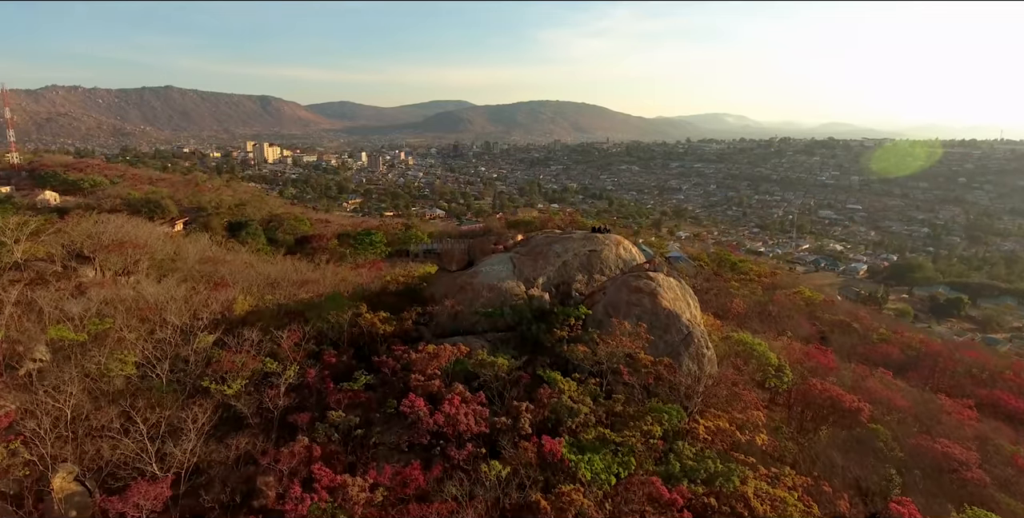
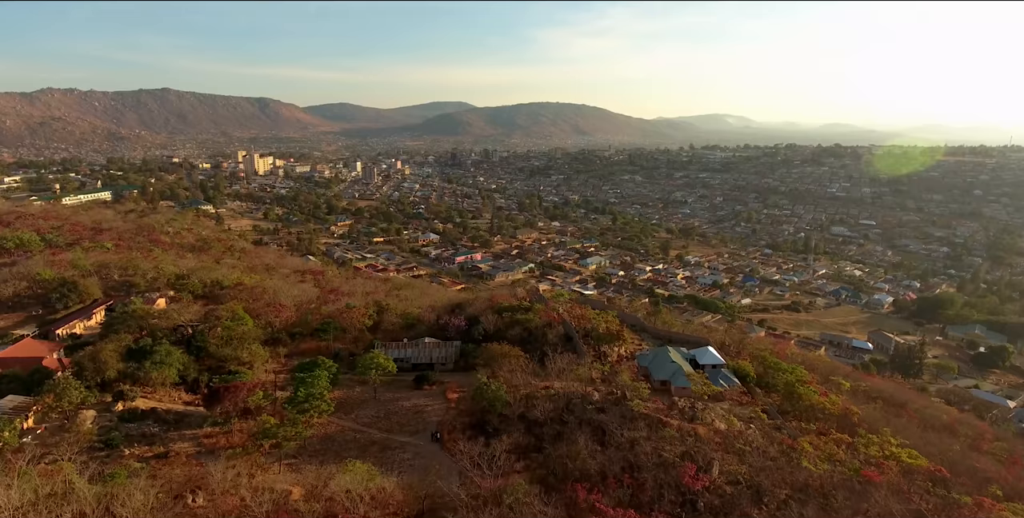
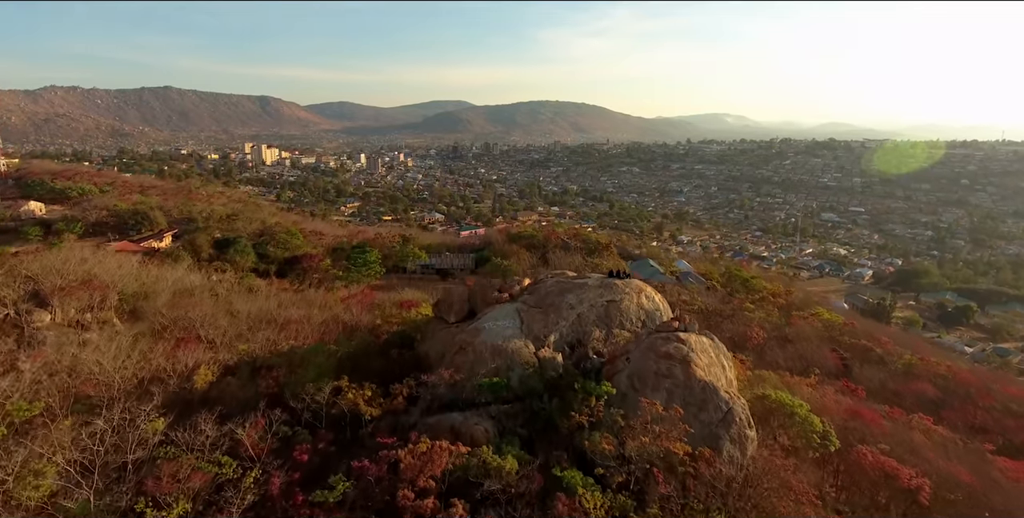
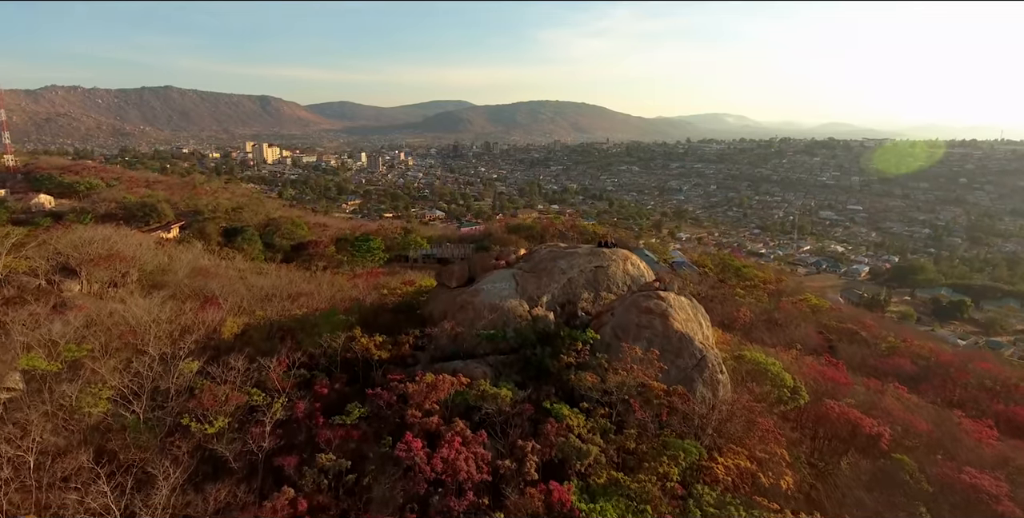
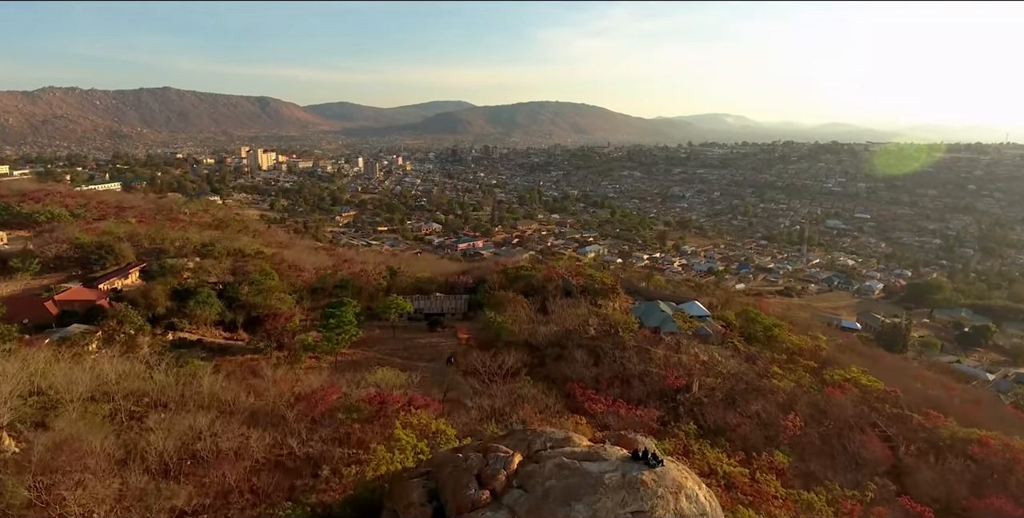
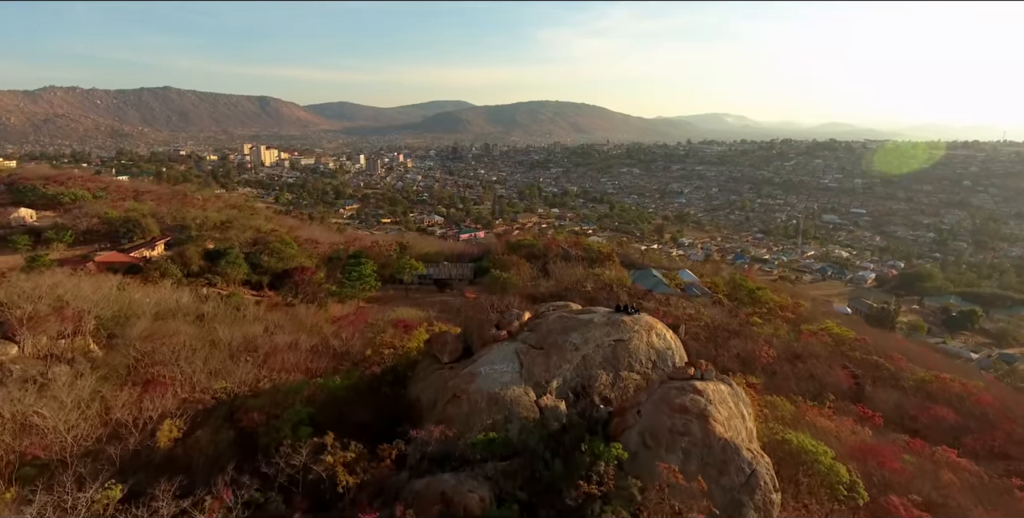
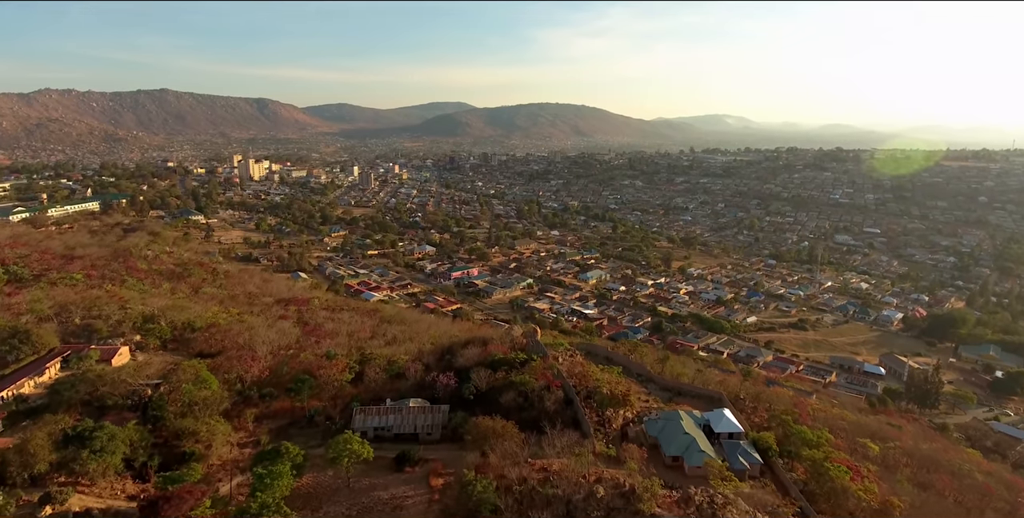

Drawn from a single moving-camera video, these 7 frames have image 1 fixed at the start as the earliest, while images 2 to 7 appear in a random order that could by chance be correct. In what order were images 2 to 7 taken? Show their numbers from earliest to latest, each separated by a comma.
4, 3, 6, 5, 2, 7
